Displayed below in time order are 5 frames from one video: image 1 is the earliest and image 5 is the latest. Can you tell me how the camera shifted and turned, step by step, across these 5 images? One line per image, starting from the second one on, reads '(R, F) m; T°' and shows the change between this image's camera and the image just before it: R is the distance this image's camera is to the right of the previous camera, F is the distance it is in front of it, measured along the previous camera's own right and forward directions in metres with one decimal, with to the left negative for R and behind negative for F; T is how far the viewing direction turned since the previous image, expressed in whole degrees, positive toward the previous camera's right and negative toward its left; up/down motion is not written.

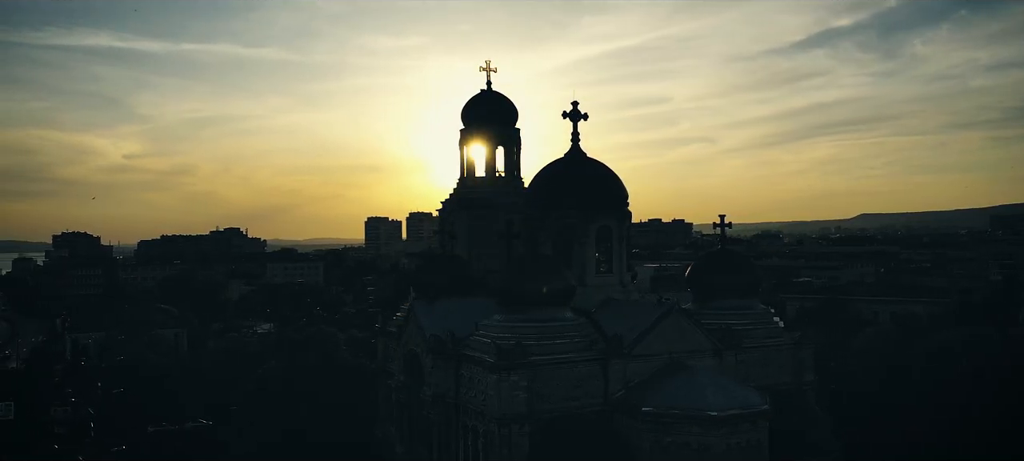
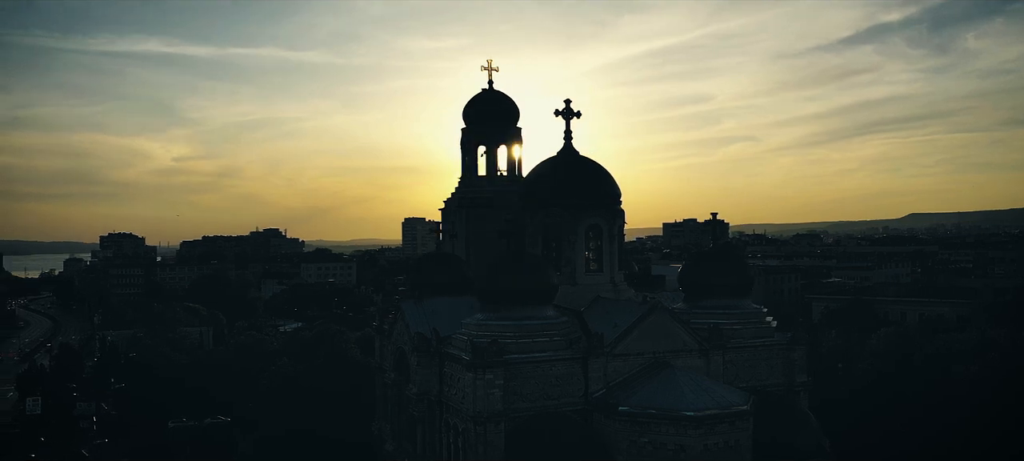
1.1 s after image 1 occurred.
(+2.0, 0.0) m; -3°
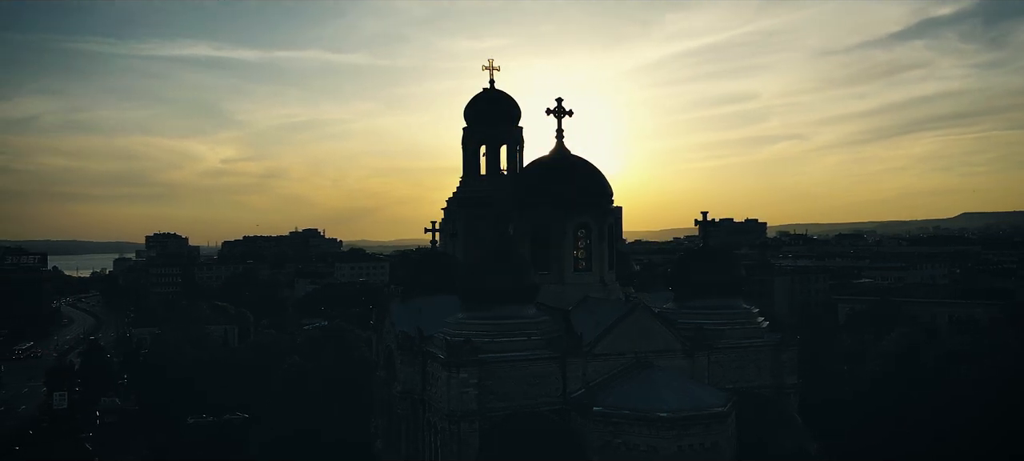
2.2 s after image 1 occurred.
(+2.1, +0.1) m; -4°
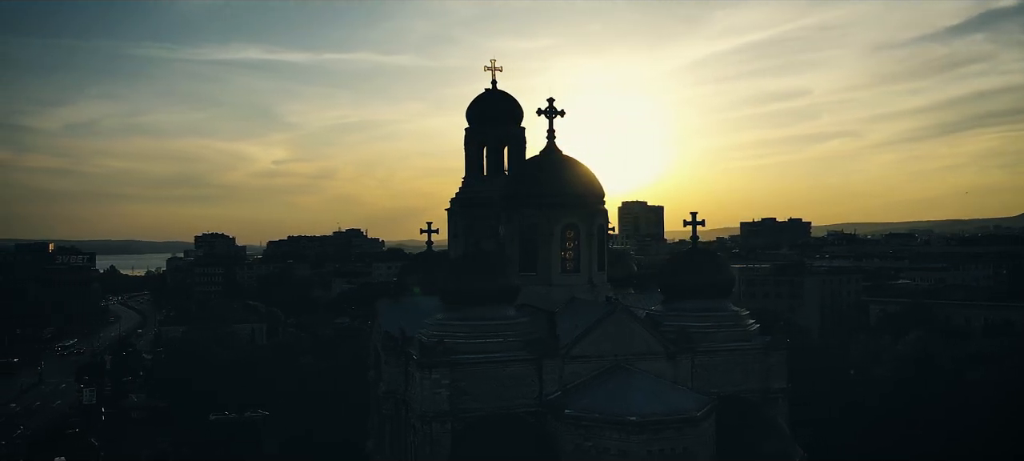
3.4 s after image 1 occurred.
(+2.3, +0.2) m; -4°
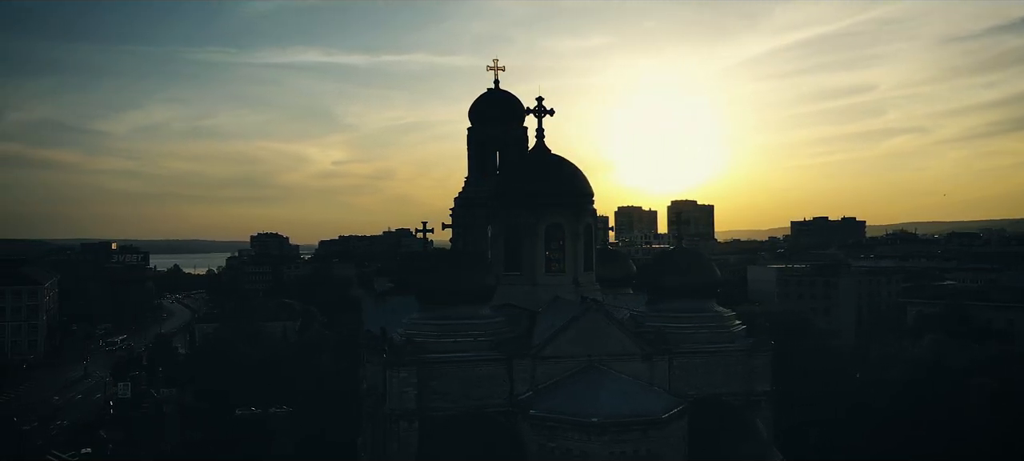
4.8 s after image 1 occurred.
(+2.7, +0.2) m; -5°
